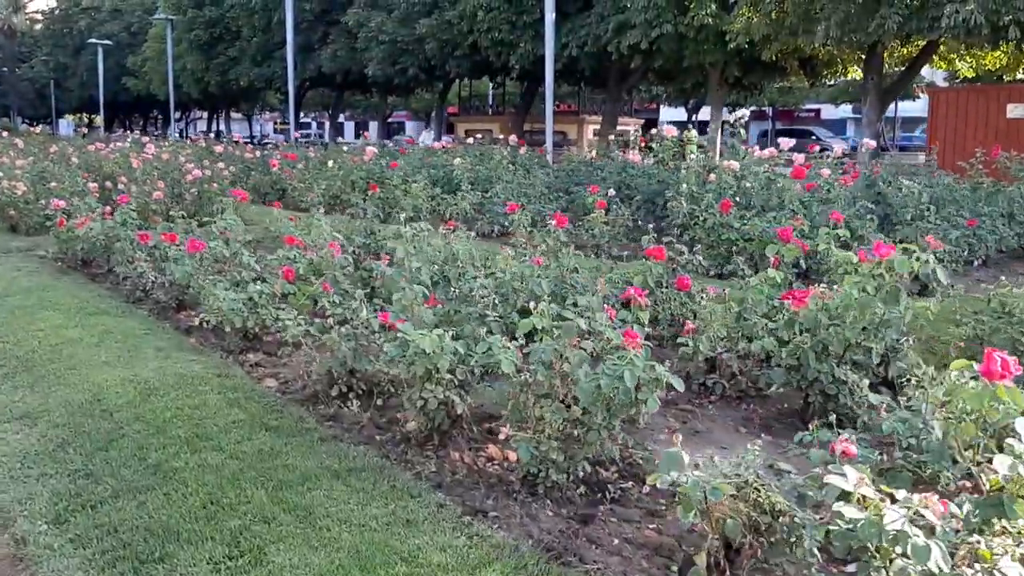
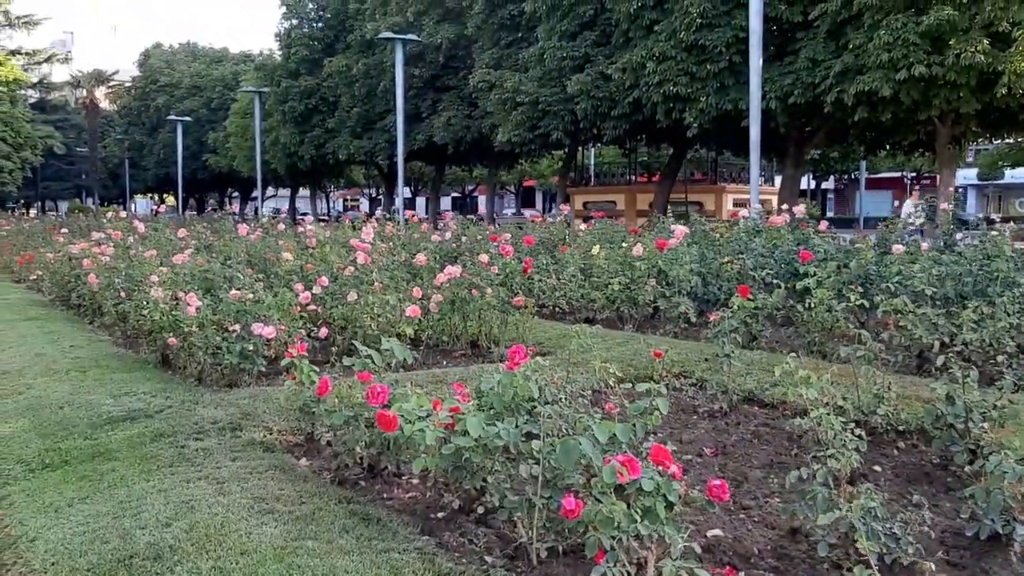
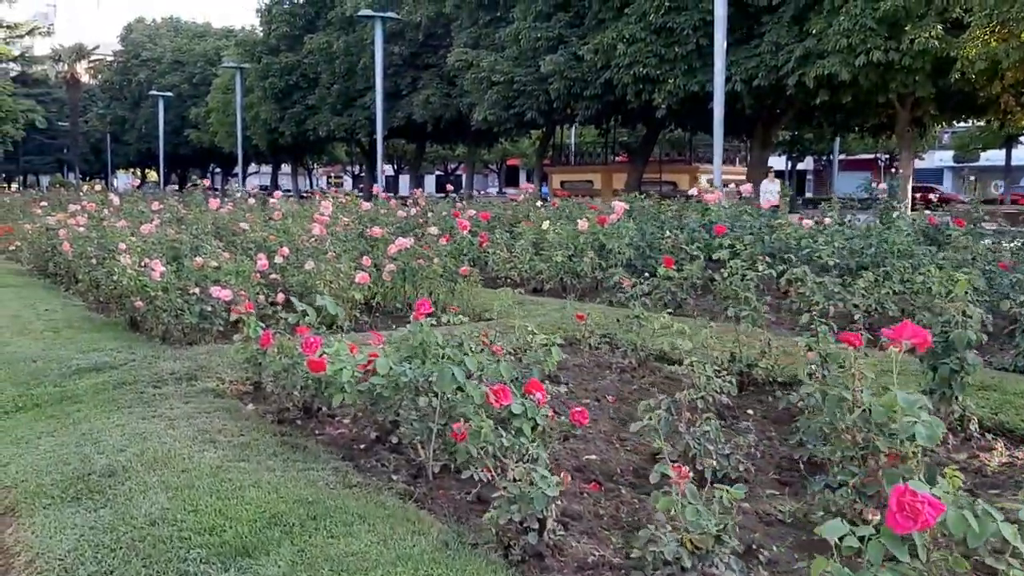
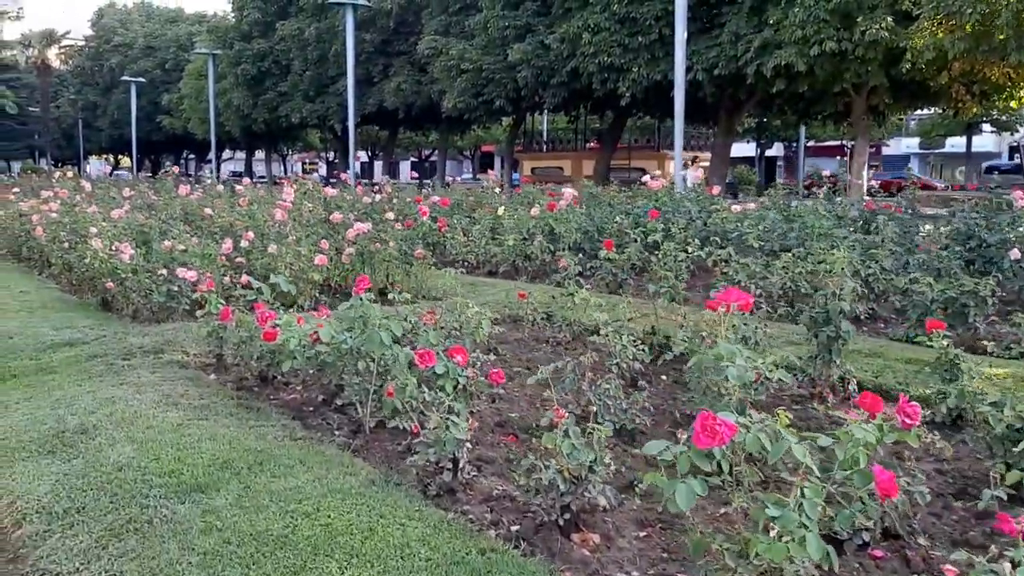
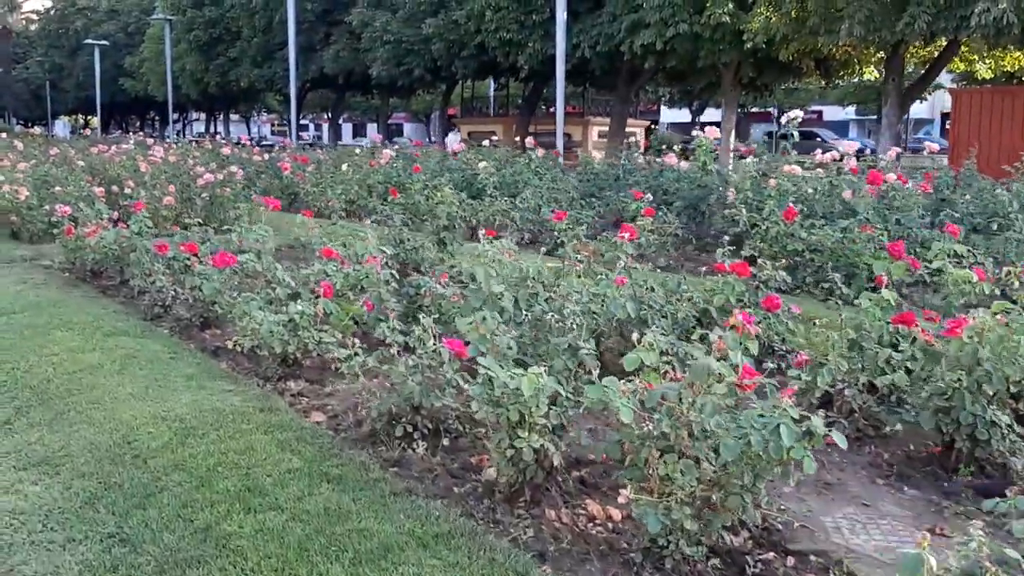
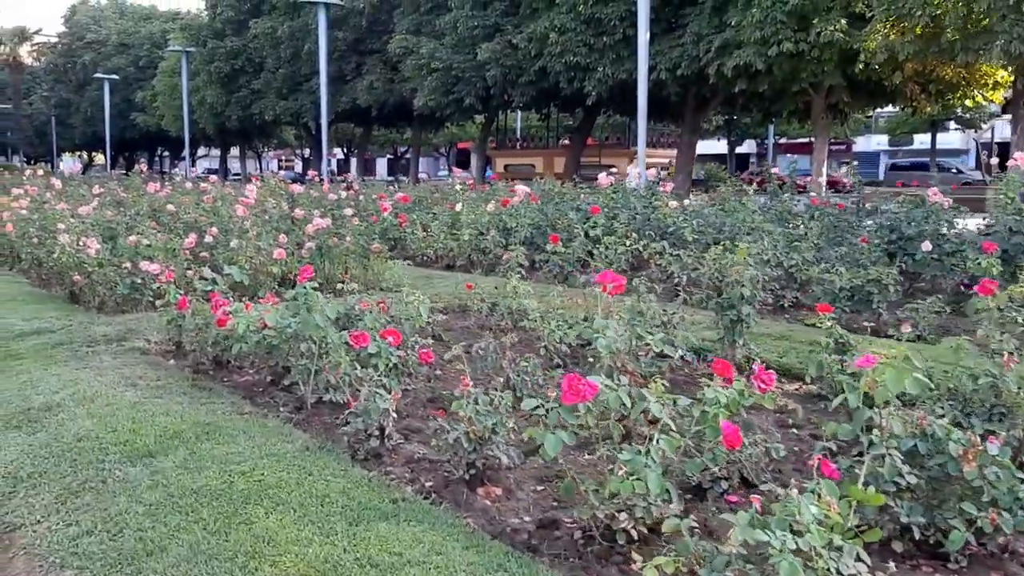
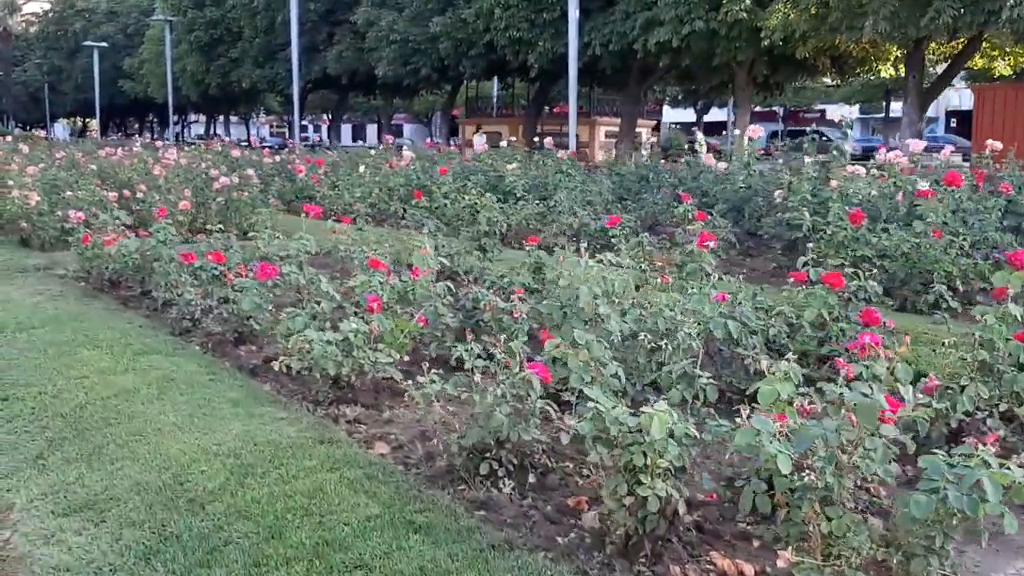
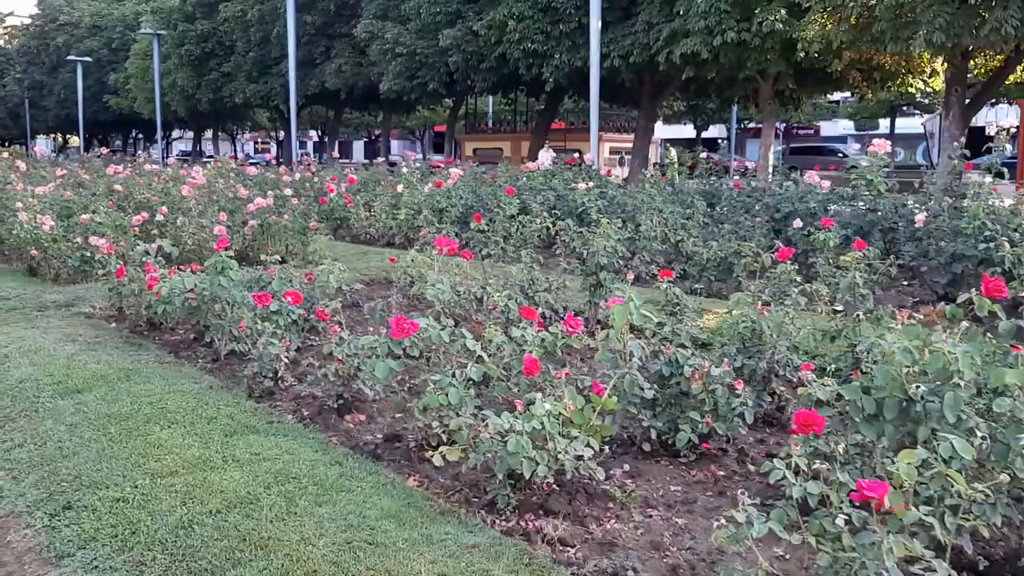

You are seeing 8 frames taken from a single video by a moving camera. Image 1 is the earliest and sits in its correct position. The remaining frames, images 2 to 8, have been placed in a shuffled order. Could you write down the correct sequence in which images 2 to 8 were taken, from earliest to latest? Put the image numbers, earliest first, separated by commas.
5, 7, 8, 6, 4, 3, 2
